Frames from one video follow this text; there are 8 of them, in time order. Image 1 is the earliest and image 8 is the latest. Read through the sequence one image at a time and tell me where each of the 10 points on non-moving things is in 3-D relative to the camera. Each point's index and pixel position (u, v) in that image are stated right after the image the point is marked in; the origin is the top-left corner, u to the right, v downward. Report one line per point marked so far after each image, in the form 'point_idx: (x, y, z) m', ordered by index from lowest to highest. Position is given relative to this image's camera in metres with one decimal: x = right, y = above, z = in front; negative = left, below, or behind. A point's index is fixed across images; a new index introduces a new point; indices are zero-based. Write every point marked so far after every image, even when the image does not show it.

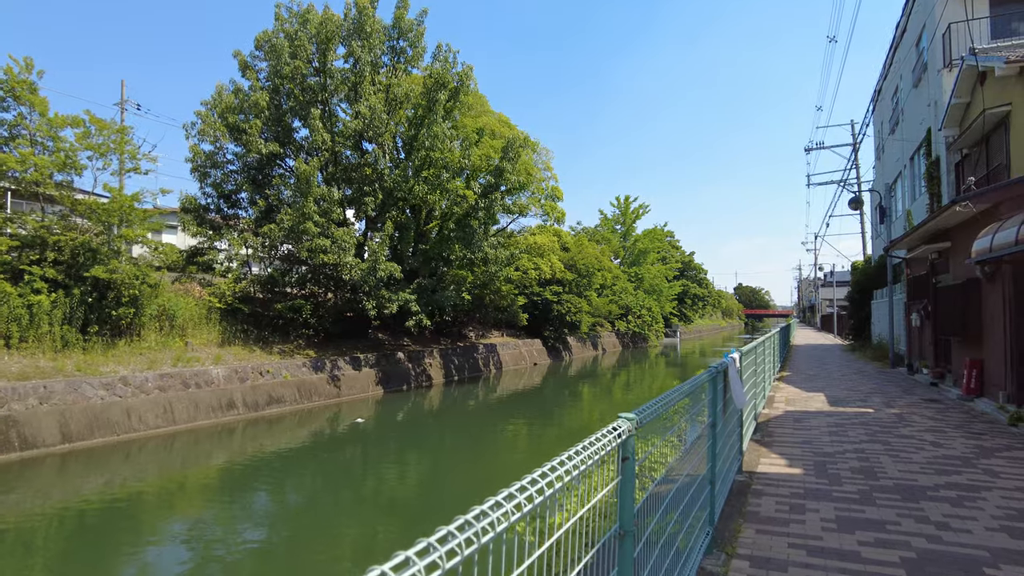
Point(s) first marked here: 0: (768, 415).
0: (+2.8, -1.4, +6.3) m
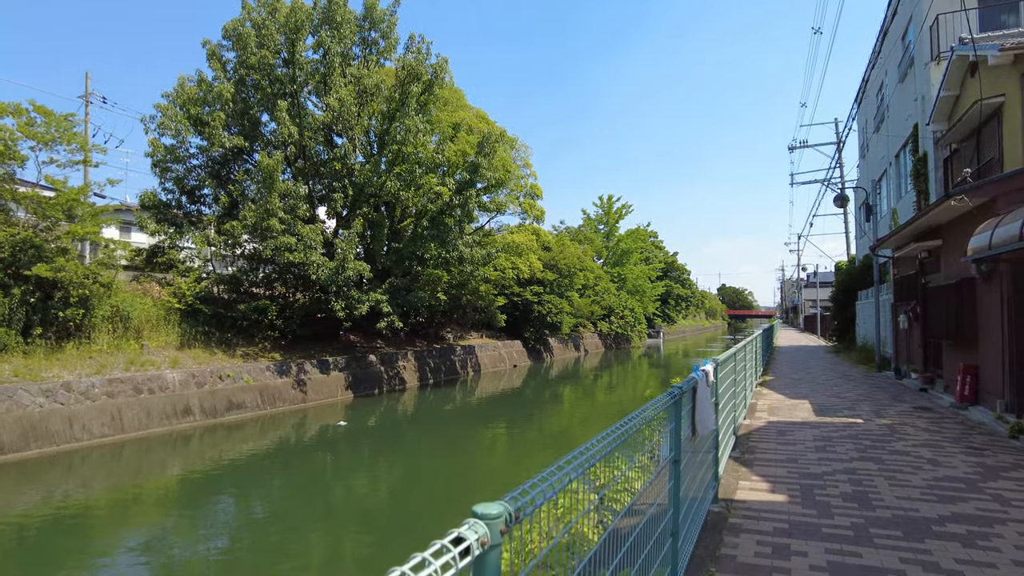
0: (+2.4, -1.4, +5.8) m
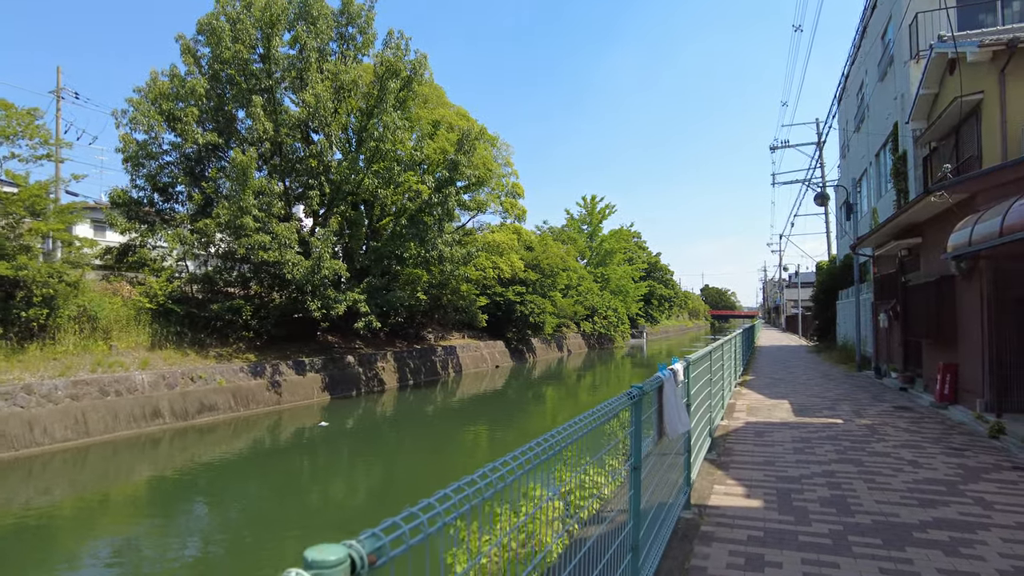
0: (+2.1, -1.4, +5.6) m
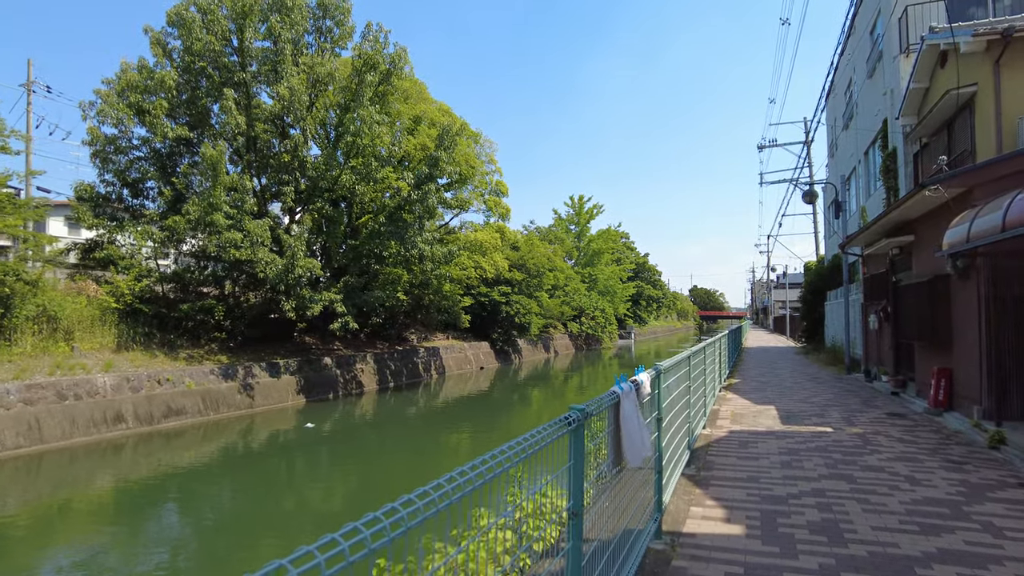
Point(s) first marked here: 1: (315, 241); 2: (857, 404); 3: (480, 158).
0: (+1.8, -1.4, +5.2) m
1: (-5.1, +1.2, +15.6) m
2: (+4.2, -1.4, +6.9) m
3: (-1.1, +4.3, +18.7) m
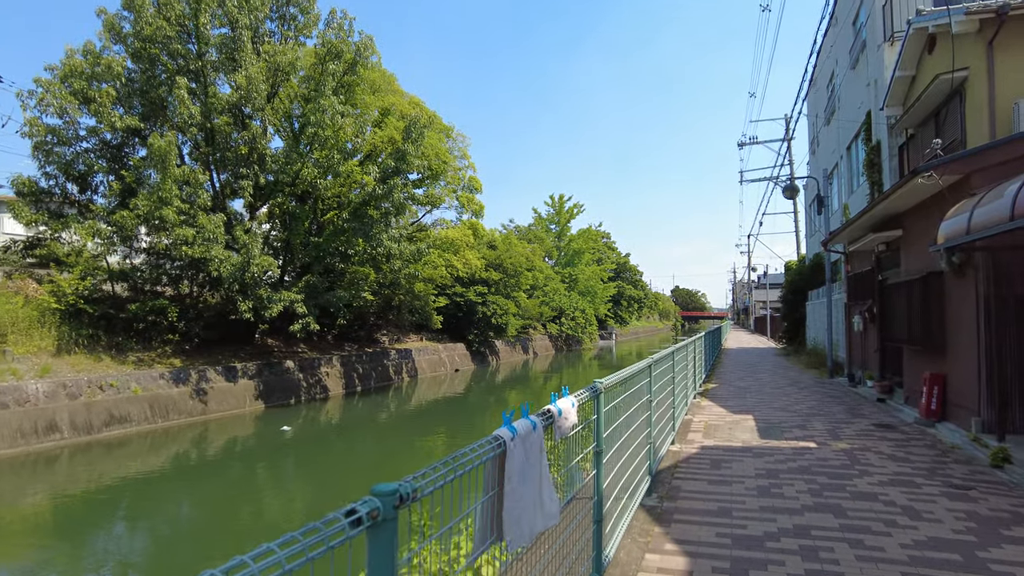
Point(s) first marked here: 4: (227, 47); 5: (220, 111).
0: (+1.4, -1.3, +4.6) m
1: (-5.9, +1.2, +14.8) m
2: (+3.7, -1.4, +6.4) m
3: (-1.9, +4.3, +18.0) m
4: (-7.1, +6.0, +14.2) m
5: (-7.1, +4.3, +13.8) m
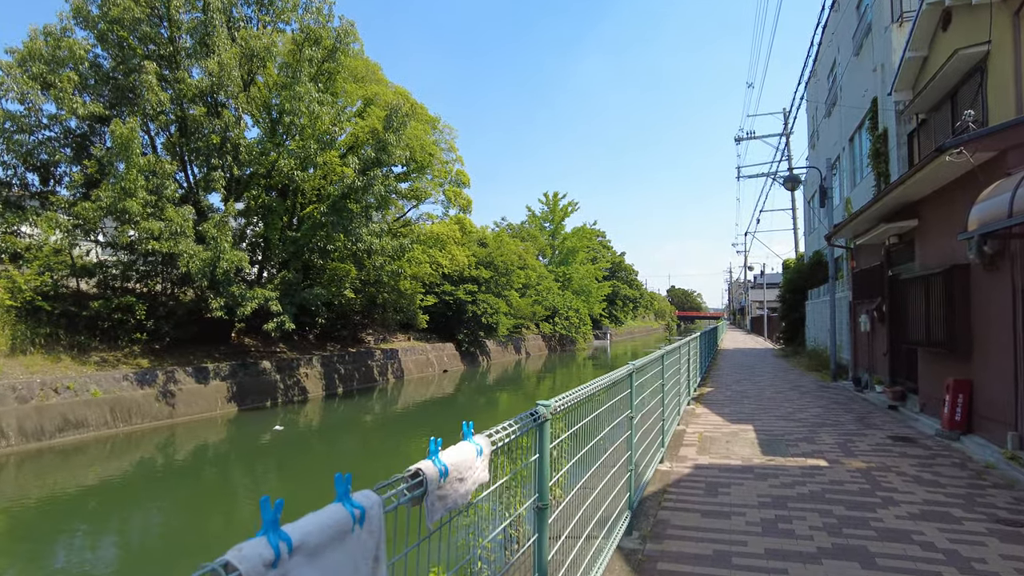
0: (+1.1, -1.3, +4.0) m
1: (-6.2, +1.3, +14.1) m
2: (+3.4, -1.3, +5.7) m
3: (-2.2, +4.3, +17.3) m
4: (-7.4, +6.1, +13.5) m
5: (-7.4, +4.4, +13.1) m
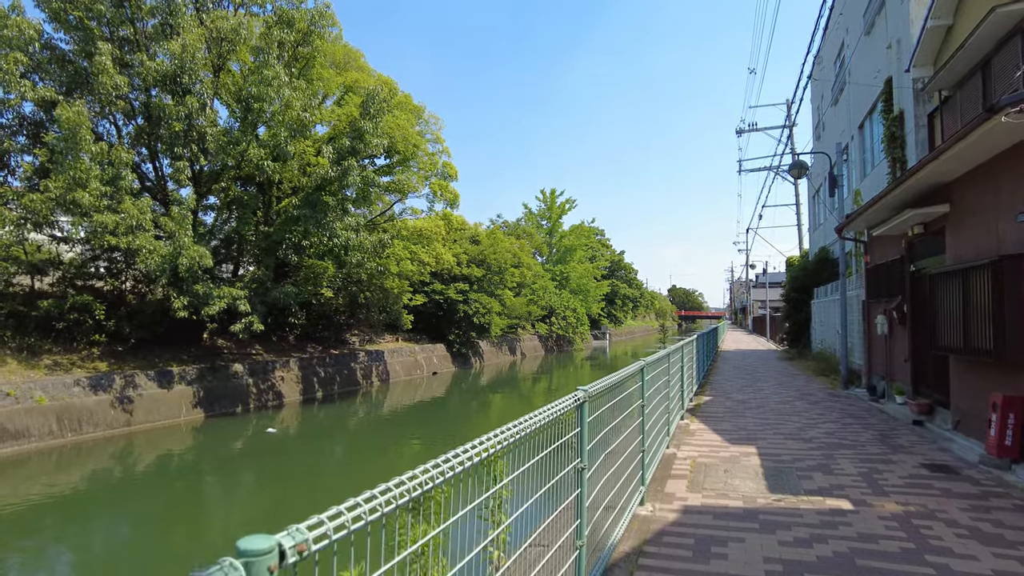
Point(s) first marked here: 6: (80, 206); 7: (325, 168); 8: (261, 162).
0: (+0.7, -1.3, +3.1) m
1: (-6.5, +1.3, +13.2) m
2: (+3.0, -1.3, +4.8) m
3: (-2.5, +4.4, +16.5) m
4: (-7.7, +6.1, +12.6) m
5: (-7.7, +4.4, +12.3) m
6: (-8.2, +1.6, +11.0) m
7: (-4.2, +2.7, +13.1) m
8: (-5.6, +2.8, +12.8) m
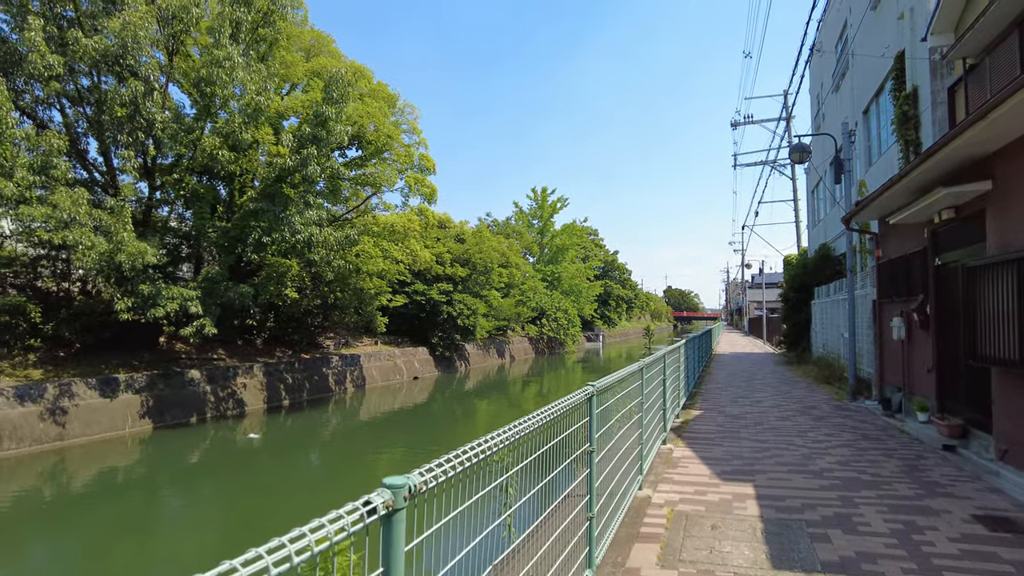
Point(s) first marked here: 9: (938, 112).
0: (+0.3, -1.2, +2.1) m
1: (-7.0, +1.3, +12.2) m
2: (+2.6, -1.3, +3.8) m
3: (-3.0, +4.4, +15.5) m
4: (-8.2, +6.1, +11.6) m
5: (-8.2, +4.4, +11.2) m
6: (-8.7, +1.6, +9.9) m
7: (-4.7, +2.7, +12.1) m
8: (-6.1, +2.8, +11.7) m
9: (+5.3, +2.2, +7.1) m
